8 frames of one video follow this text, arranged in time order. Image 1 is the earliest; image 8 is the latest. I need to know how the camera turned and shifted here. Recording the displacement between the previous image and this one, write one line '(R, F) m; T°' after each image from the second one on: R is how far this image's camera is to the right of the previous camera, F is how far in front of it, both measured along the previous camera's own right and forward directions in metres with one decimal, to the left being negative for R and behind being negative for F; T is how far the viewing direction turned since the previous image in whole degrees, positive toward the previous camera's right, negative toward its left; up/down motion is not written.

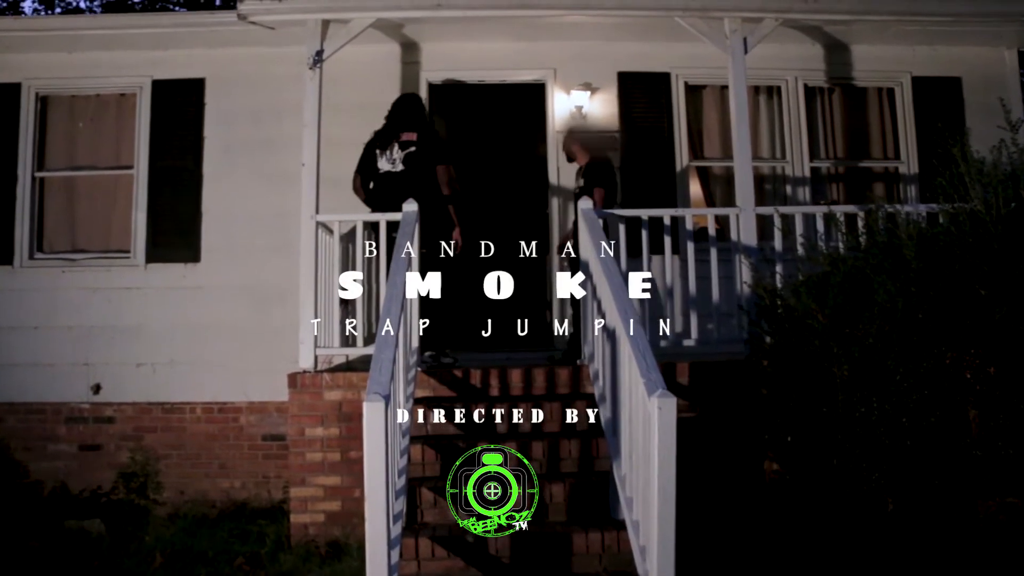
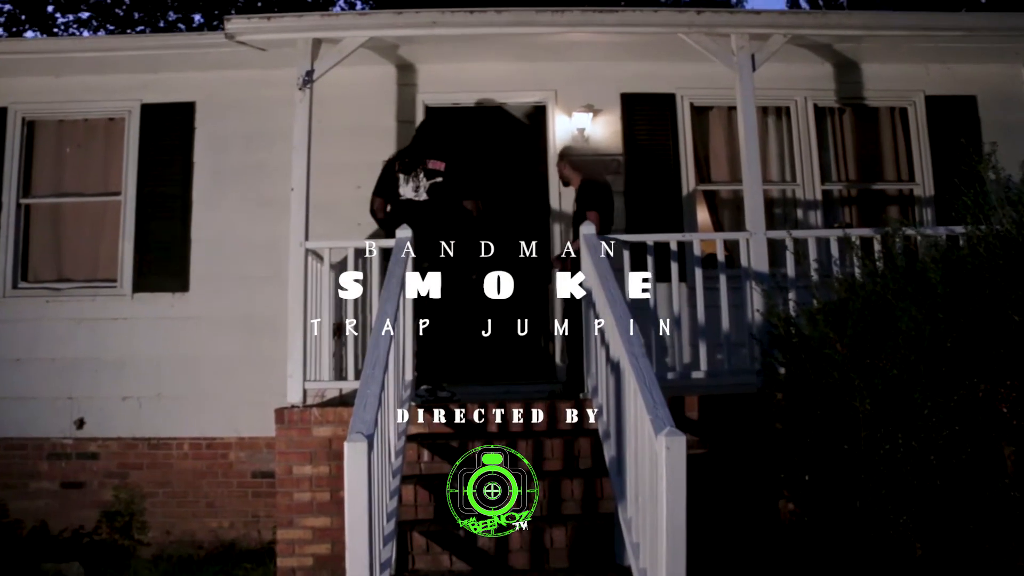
(0.0, +0.2) m; 0°
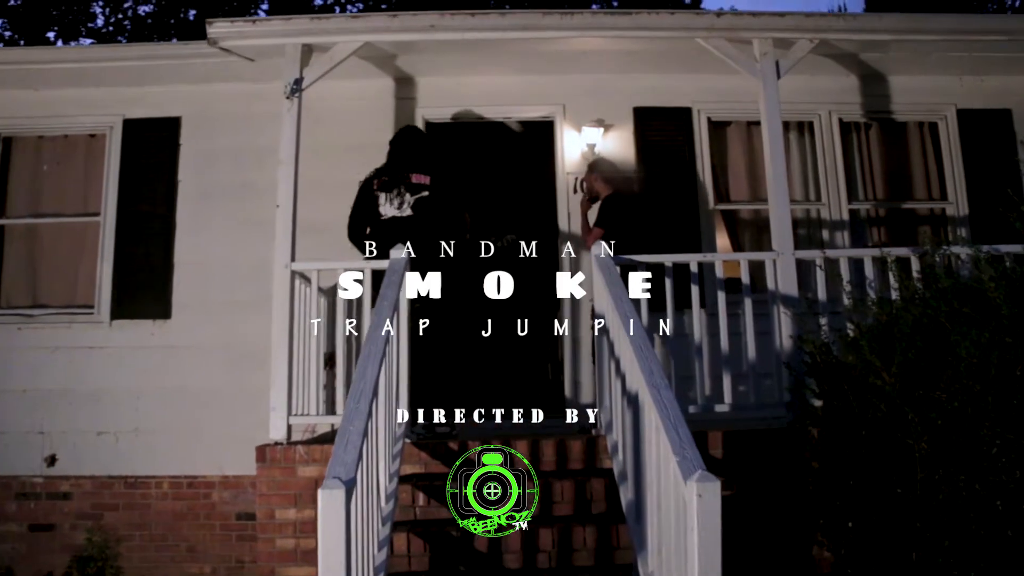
(0.0, +0.4) m; 0°
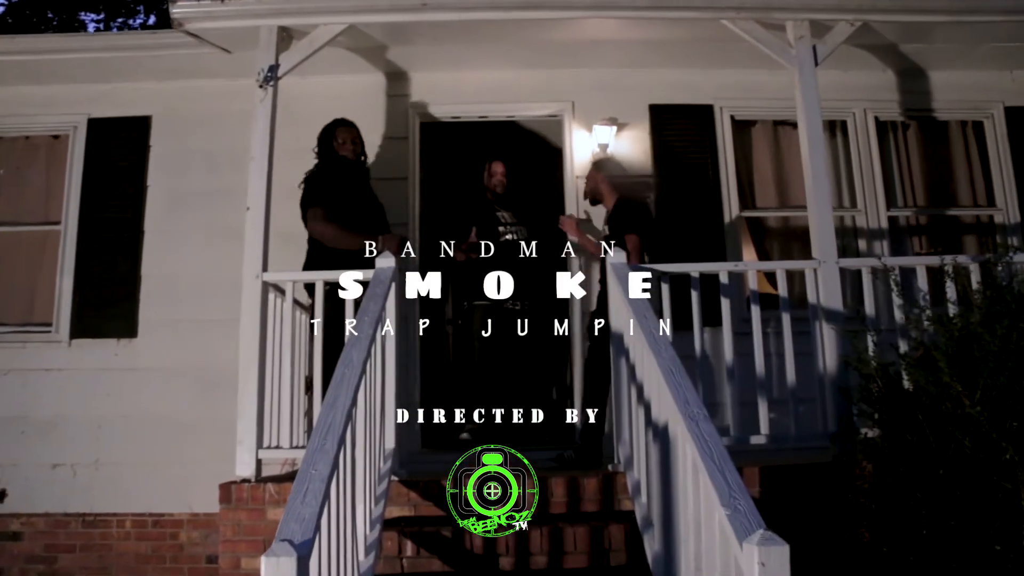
(0.0, +0.6) m; 0°
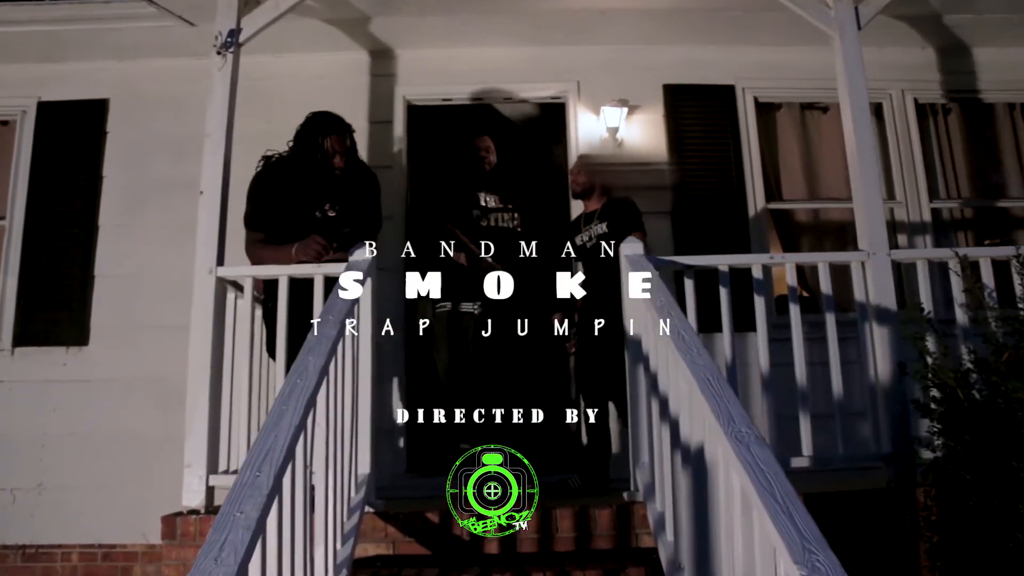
(0.0, +0.6) m; 0°
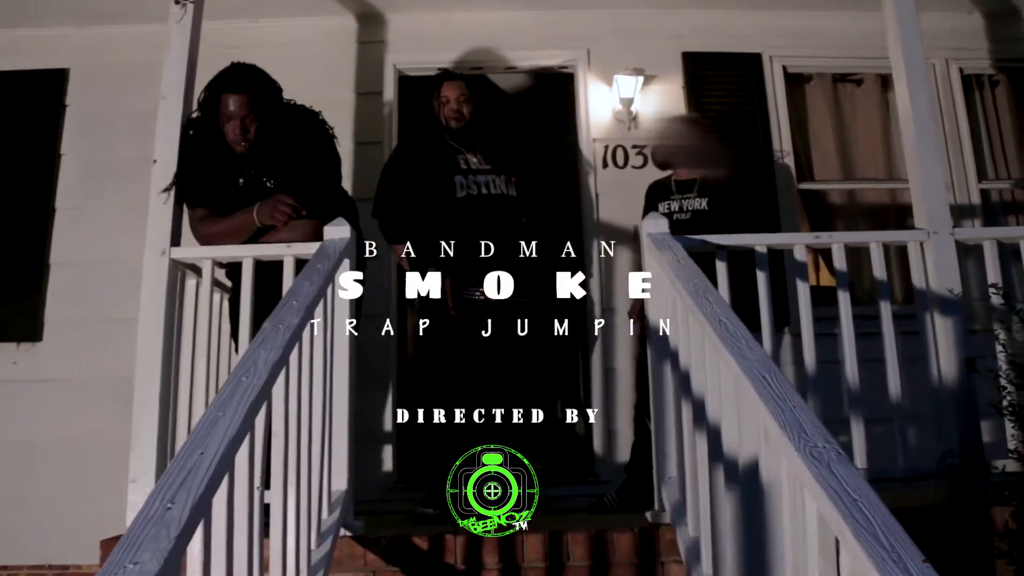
(0.0, +0.5) m; 0°
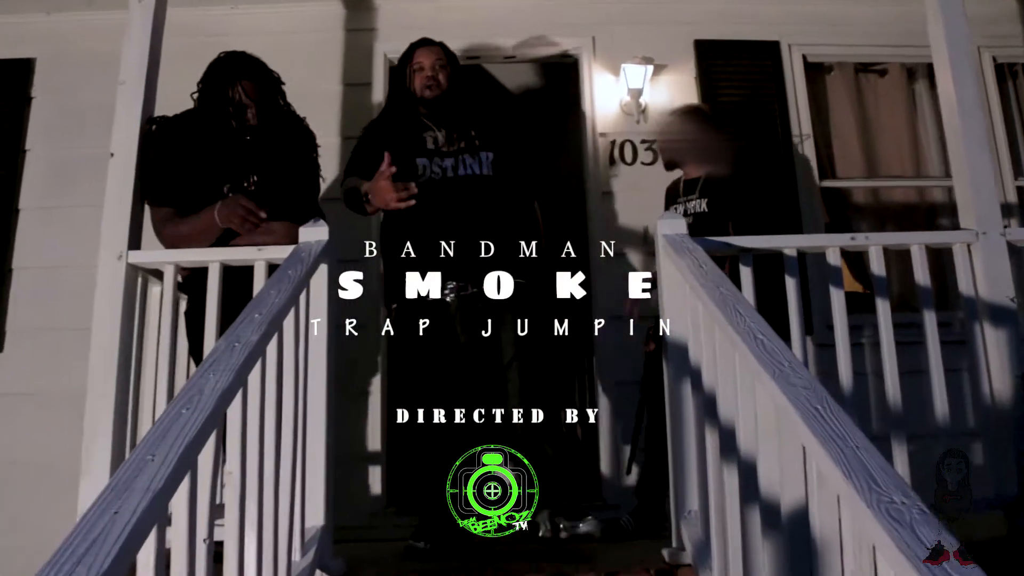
(0.0, +0.3) m; 0°
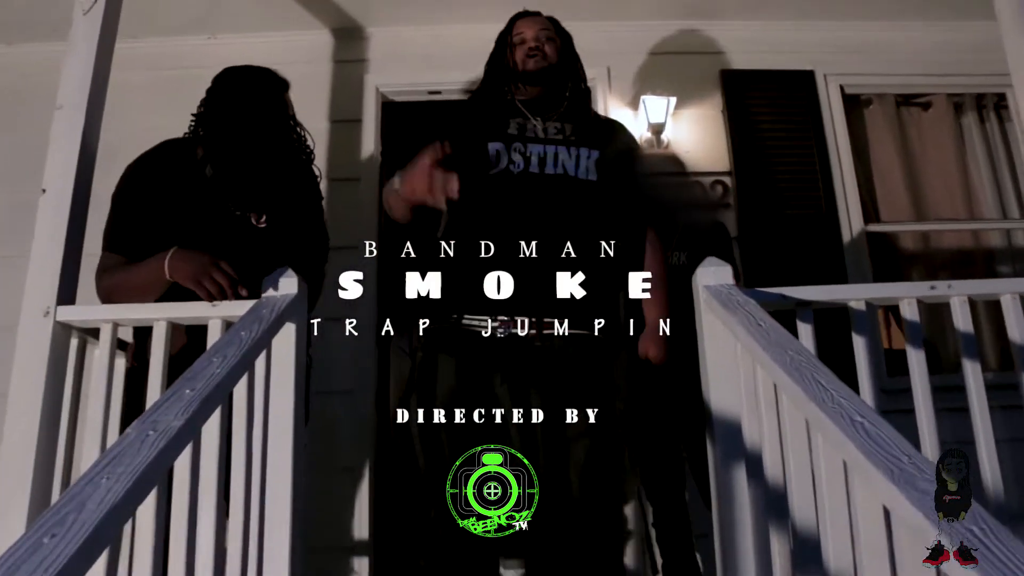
(0.0, +0.4) m; 0°
